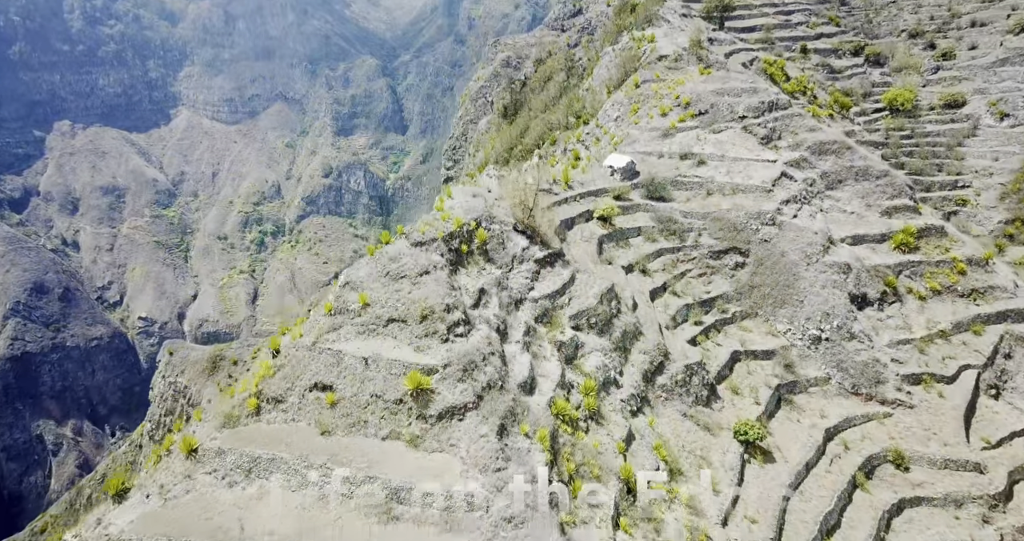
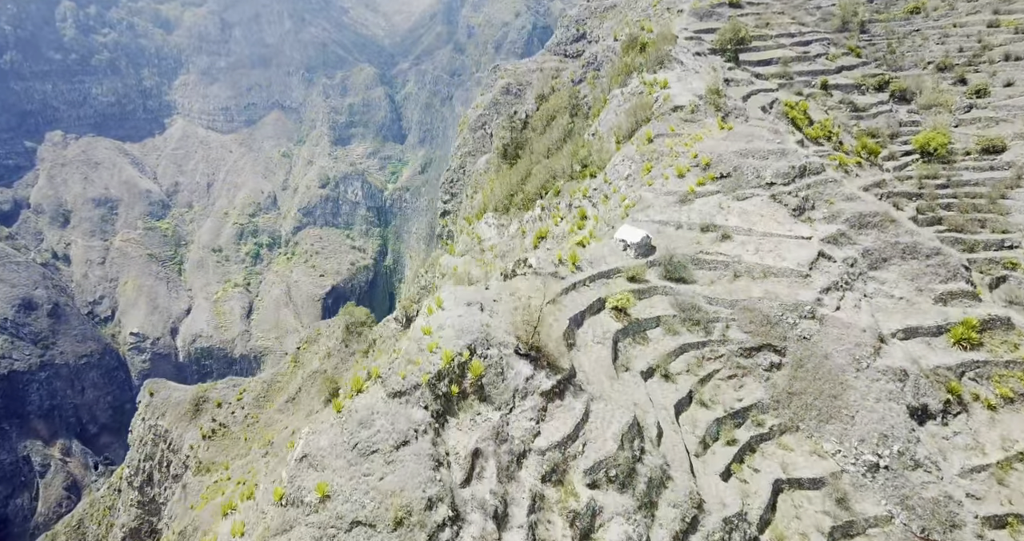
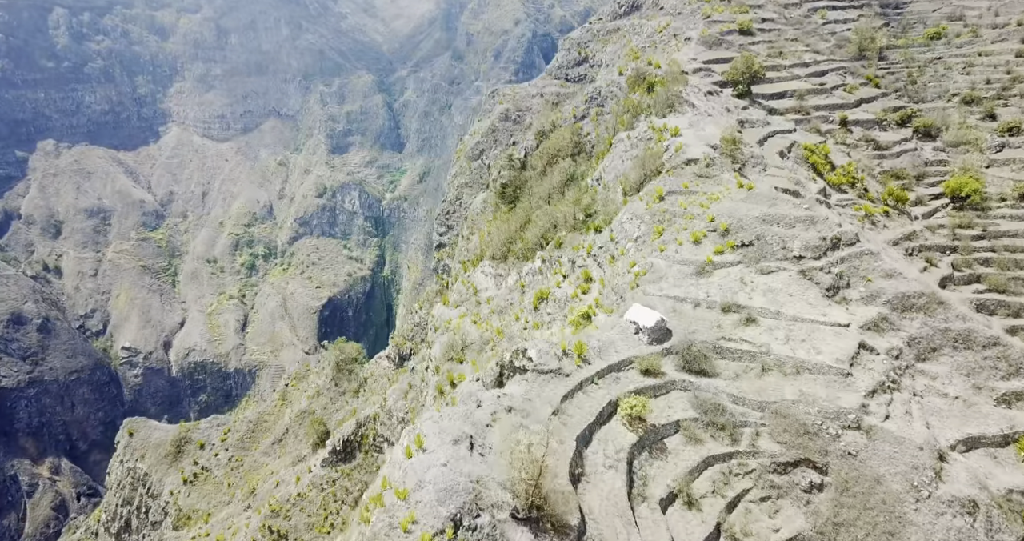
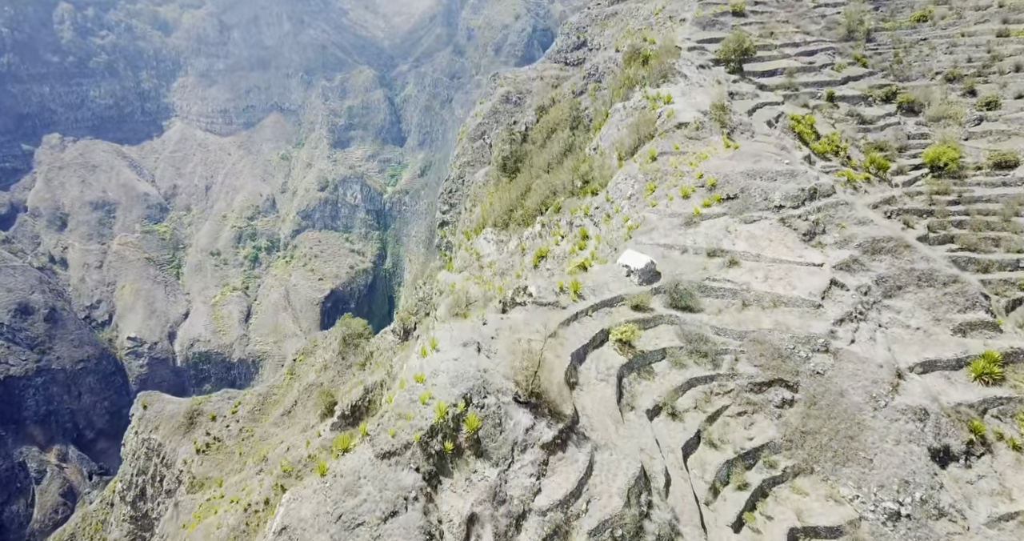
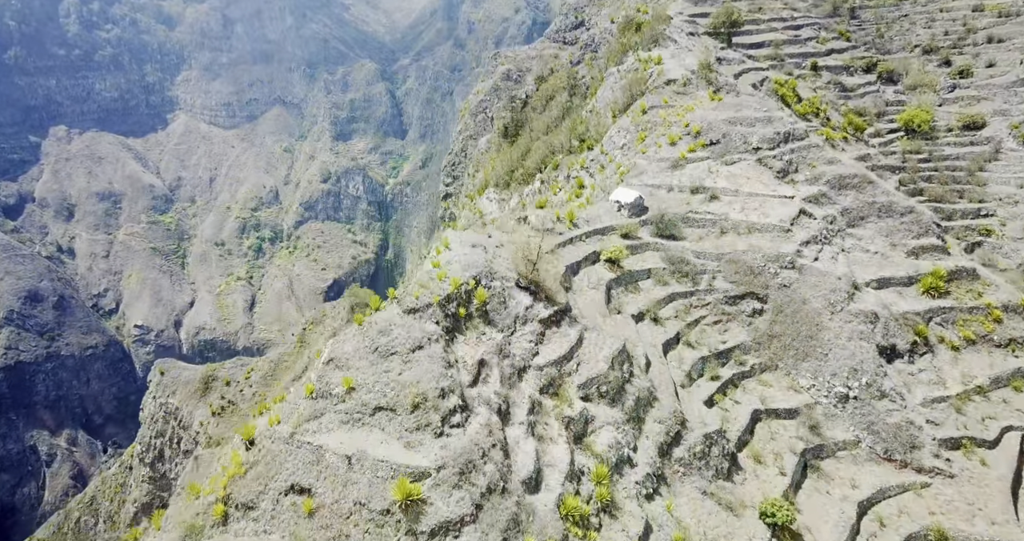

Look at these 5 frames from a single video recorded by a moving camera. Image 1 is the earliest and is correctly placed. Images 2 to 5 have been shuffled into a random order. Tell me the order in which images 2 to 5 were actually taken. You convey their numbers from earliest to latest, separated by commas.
5, 2, 4, 3
